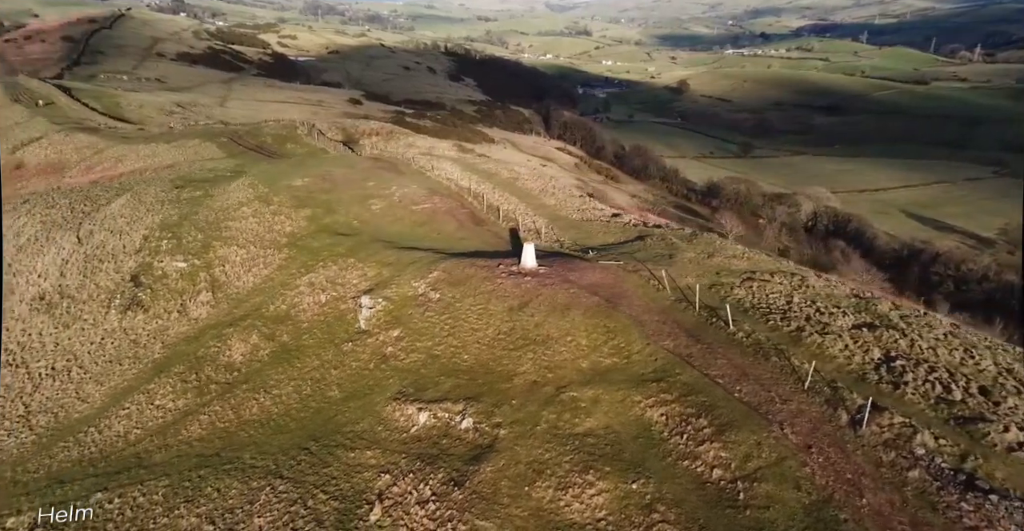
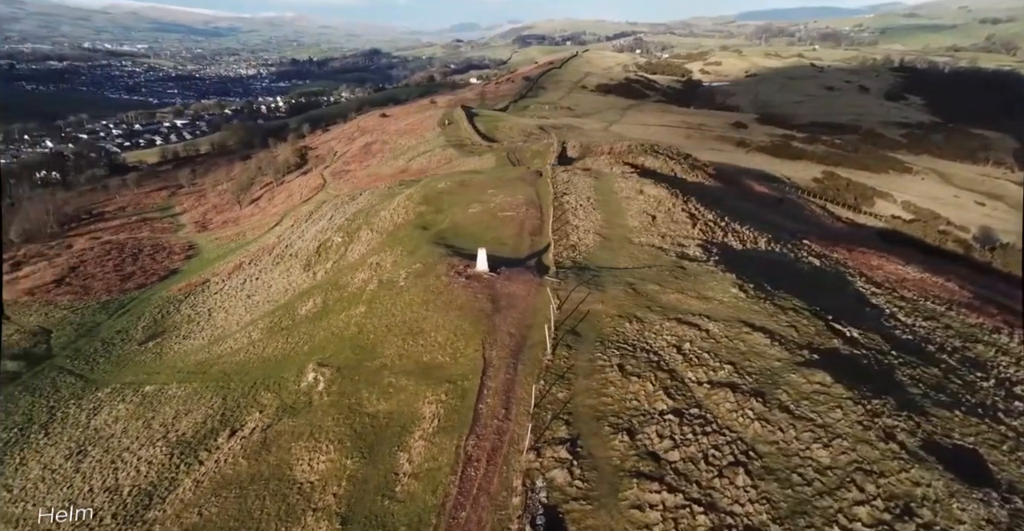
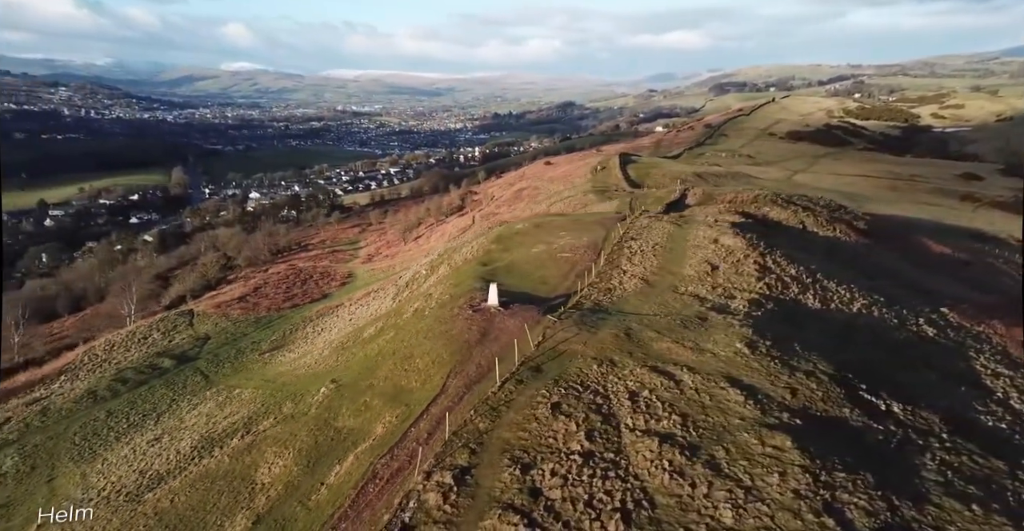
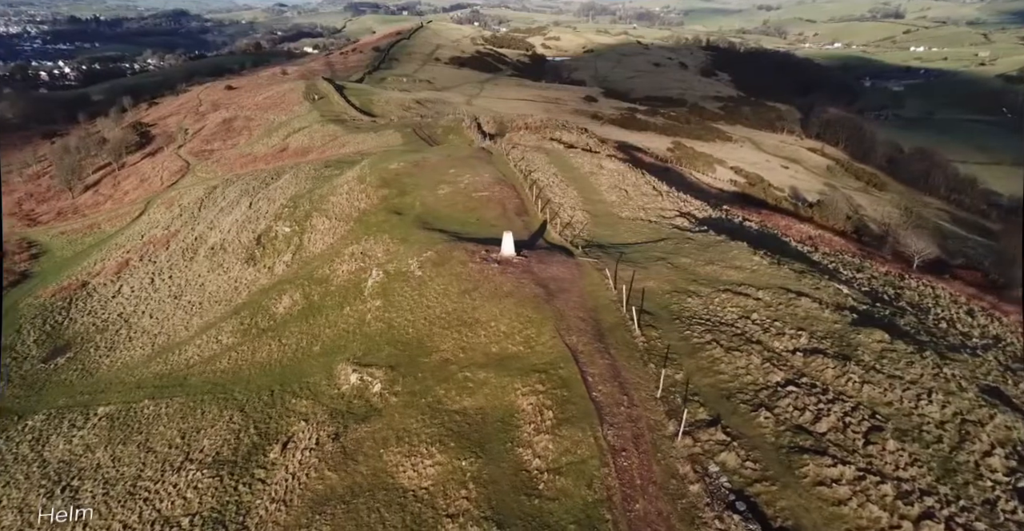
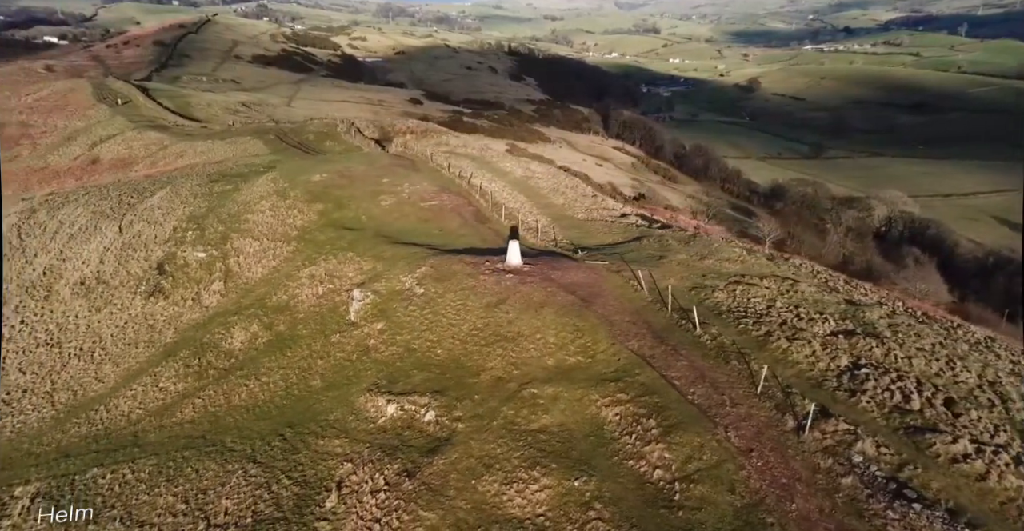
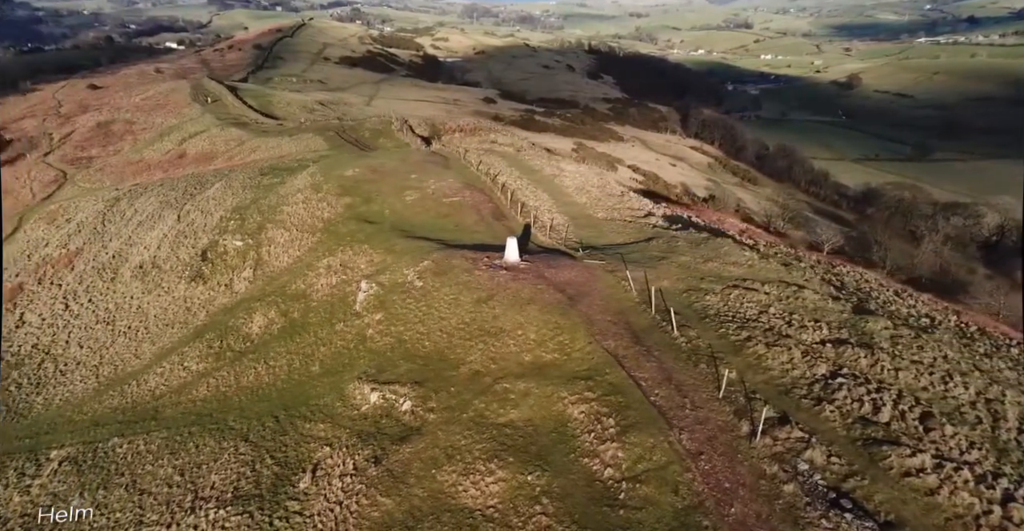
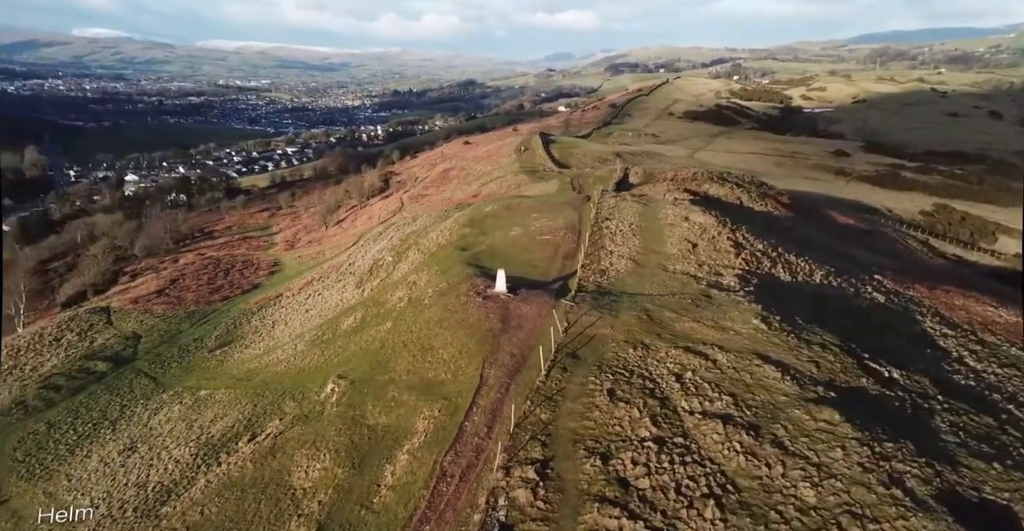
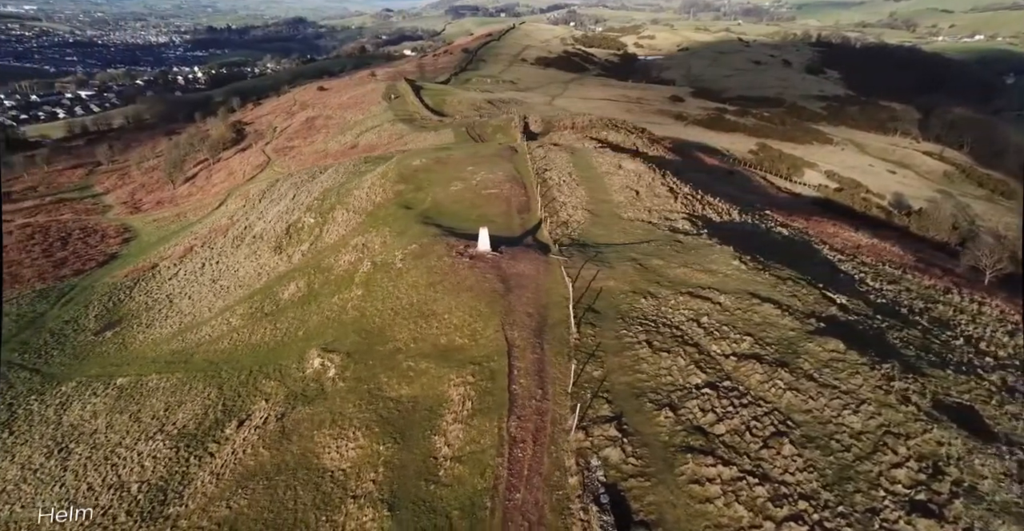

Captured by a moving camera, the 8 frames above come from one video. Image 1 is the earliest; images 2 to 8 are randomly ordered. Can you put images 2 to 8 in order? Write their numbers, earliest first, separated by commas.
5, 6, 4, 8, 2, 7, 3
